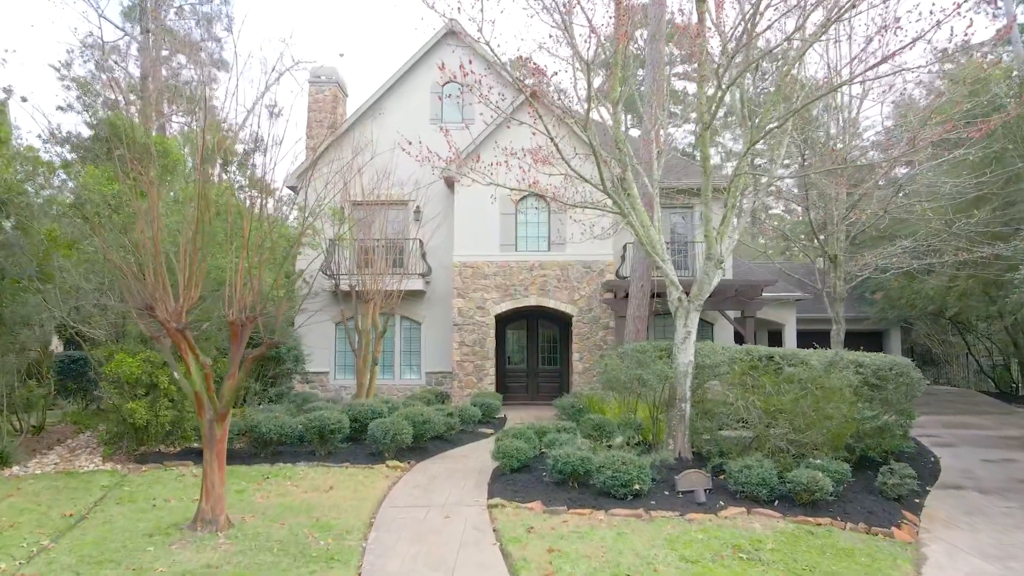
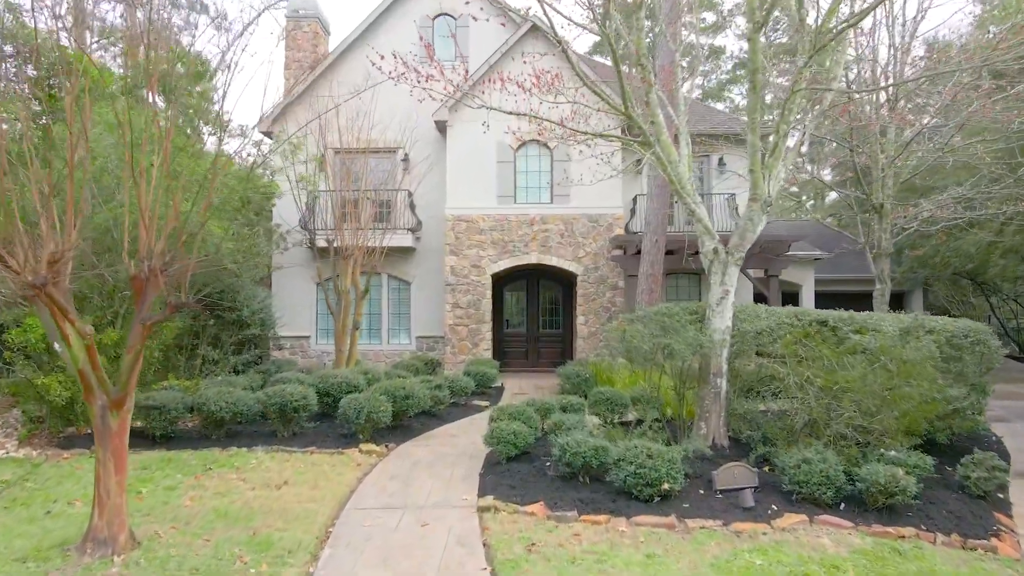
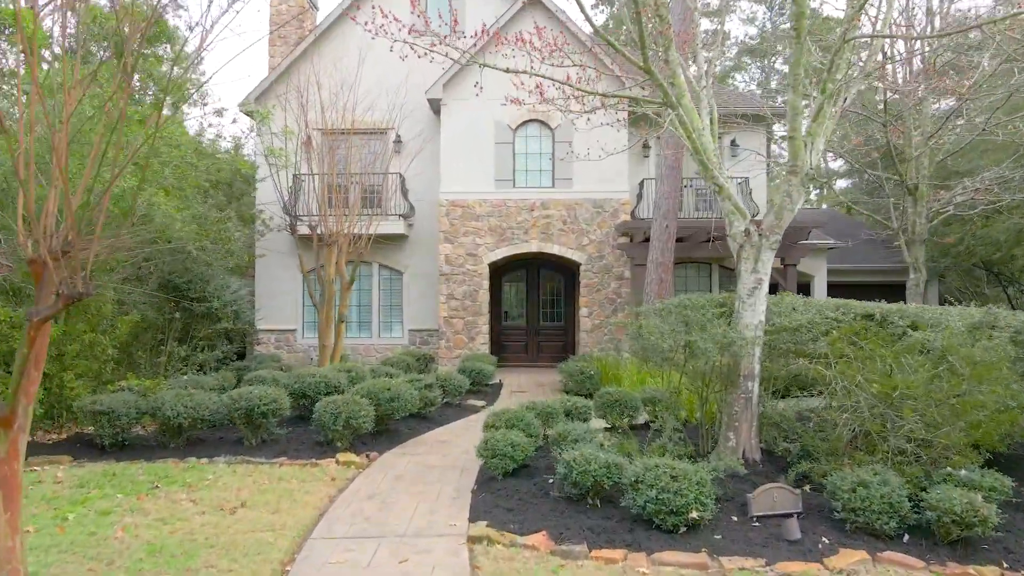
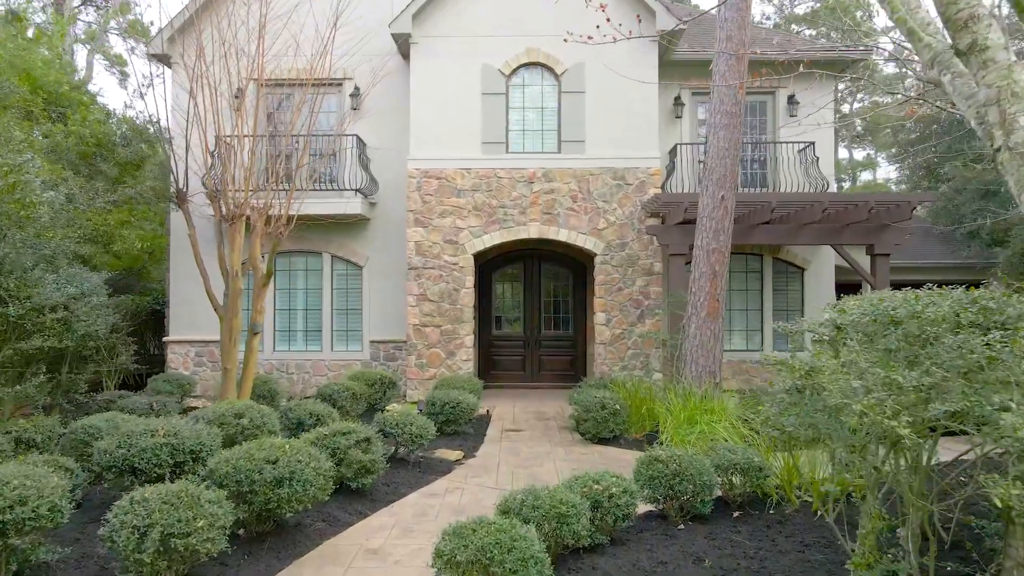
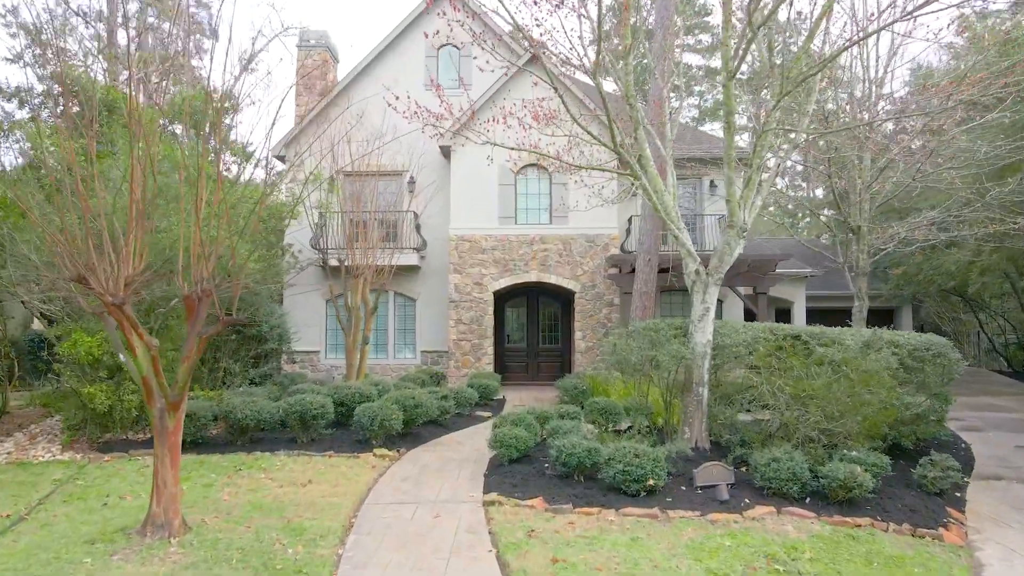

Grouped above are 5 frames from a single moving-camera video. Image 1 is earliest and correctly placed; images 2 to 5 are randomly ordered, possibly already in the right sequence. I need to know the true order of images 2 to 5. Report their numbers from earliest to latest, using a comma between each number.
5, 2, 3, 4
